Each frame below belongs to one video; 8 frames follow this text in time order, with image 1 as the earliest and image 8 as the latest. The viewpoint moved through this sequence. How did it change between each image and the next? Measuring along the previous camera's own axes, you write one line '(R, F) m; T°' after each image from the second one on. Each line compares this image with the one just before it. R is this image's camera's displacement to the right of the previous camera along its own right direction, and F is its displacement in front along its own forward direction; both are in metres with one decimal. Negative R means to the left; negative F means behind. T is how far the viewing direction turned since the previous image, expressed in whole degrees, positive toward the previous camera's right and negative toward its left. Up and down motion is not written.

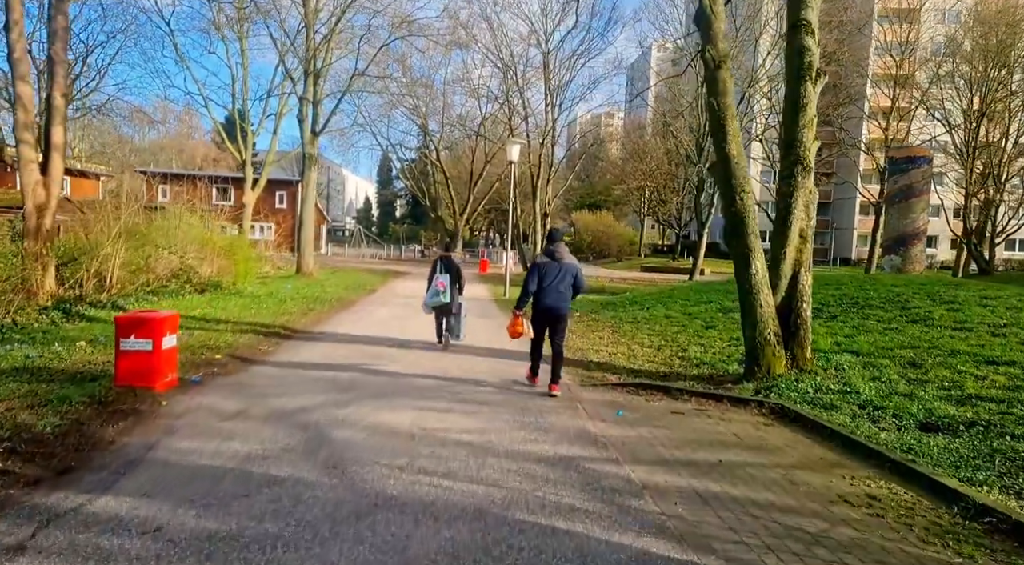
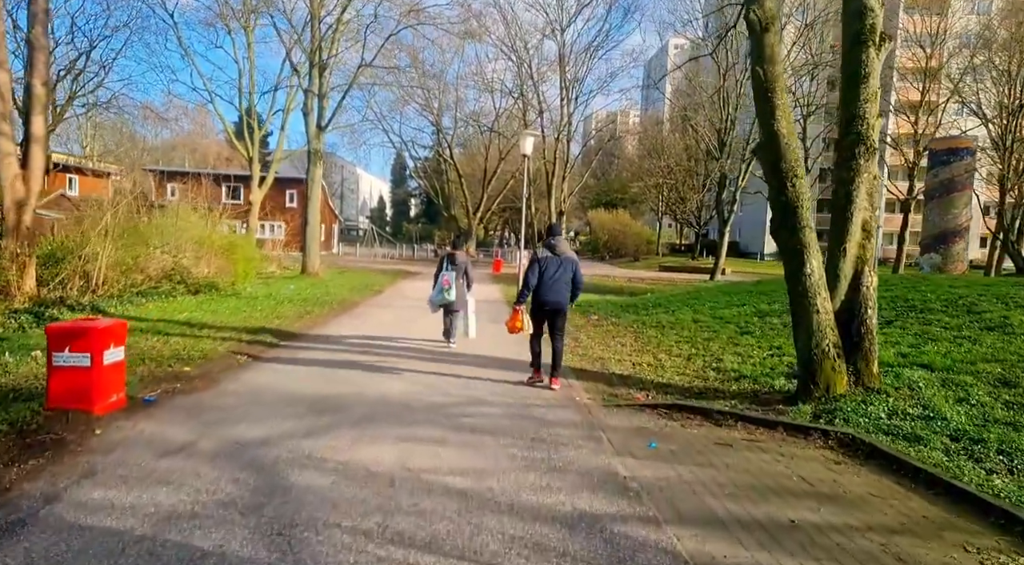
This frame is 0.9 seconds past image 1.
(+0.1, +1.1) m; -1°
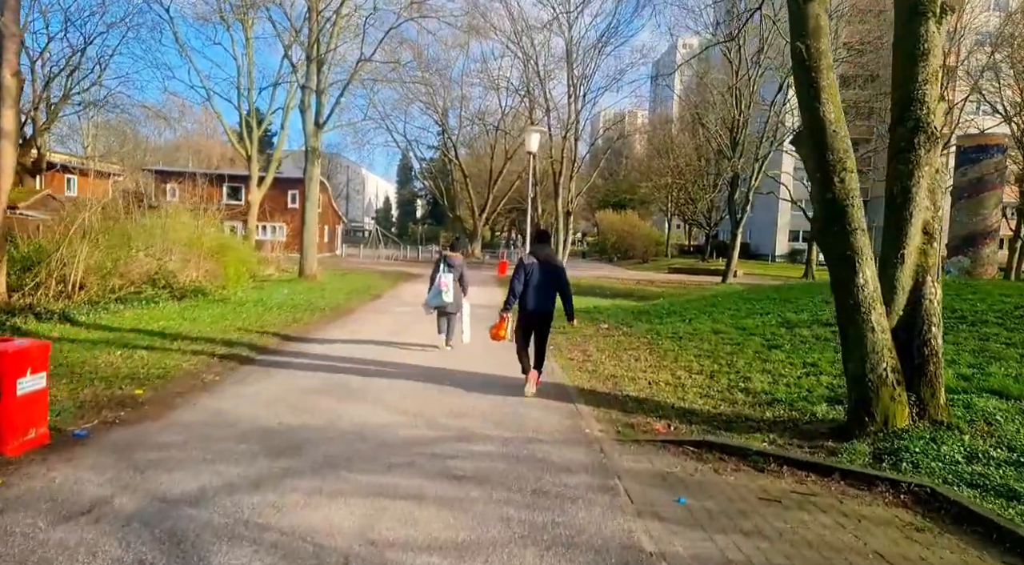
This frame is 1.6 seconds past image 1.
(+0.1, +0.9) m; -1°
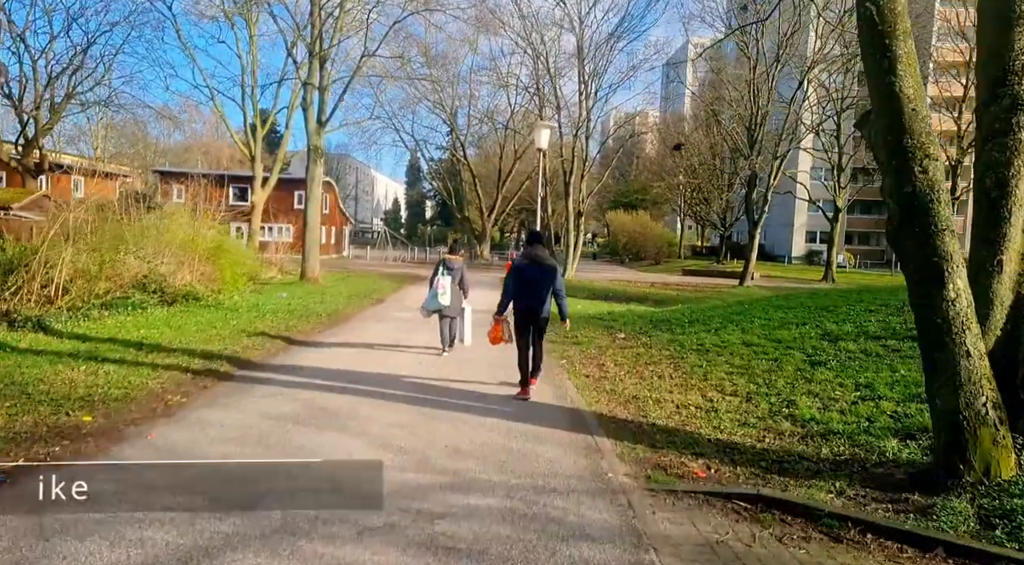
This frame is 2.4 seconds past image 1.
(0.0, +1.0) m; -1°
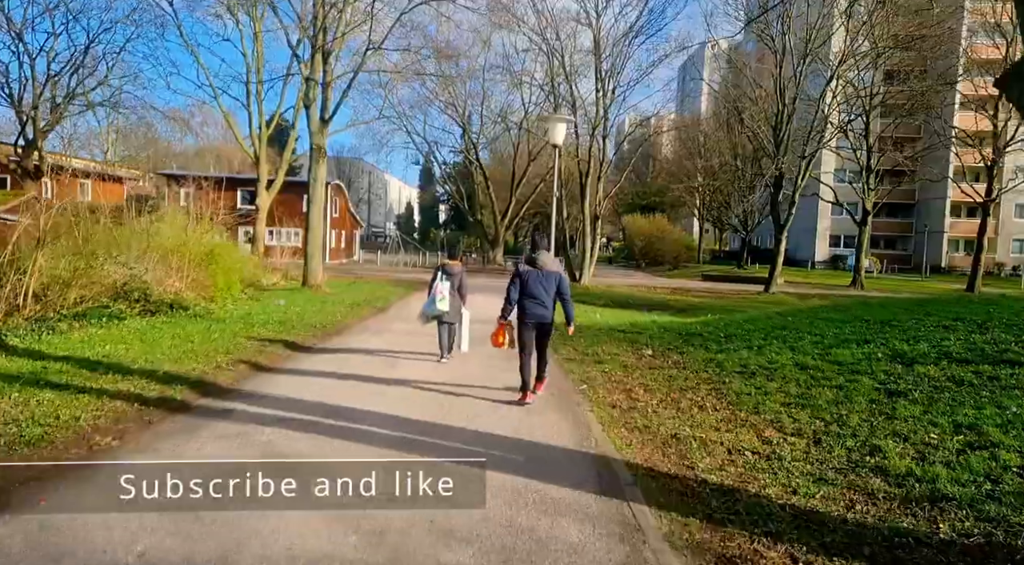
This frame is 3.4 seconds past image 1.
(0.0, +1.3) m; -1°
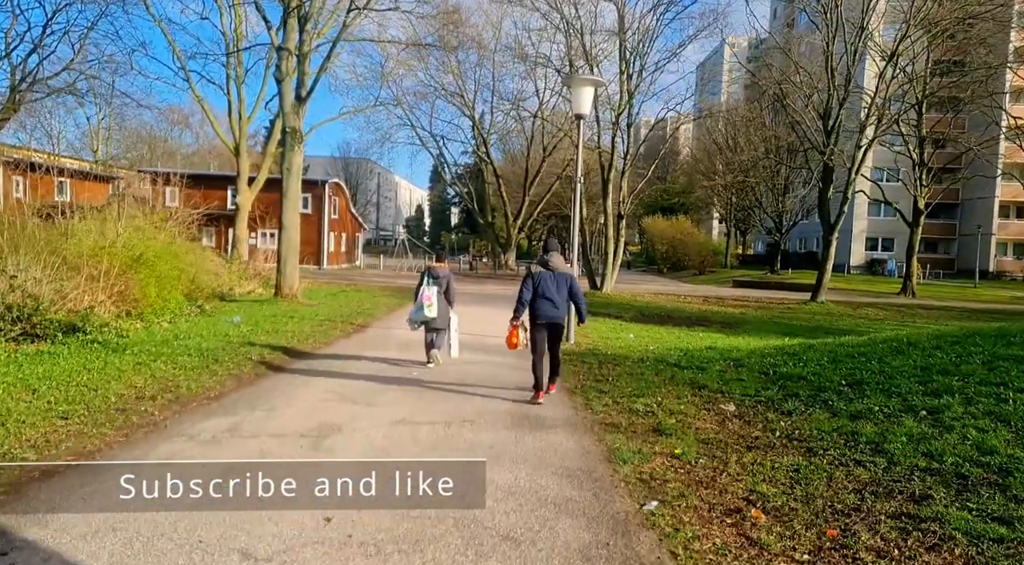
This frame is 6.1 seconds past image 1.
(+0.1, +3.5) m; -1°
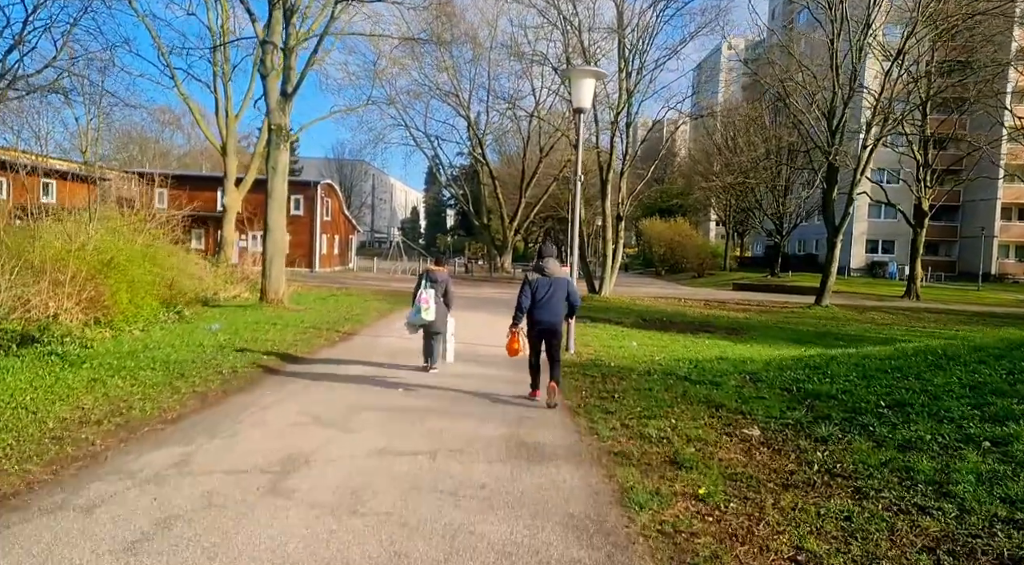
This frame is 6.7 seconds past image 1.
(0.0, +0.8) m; 0°
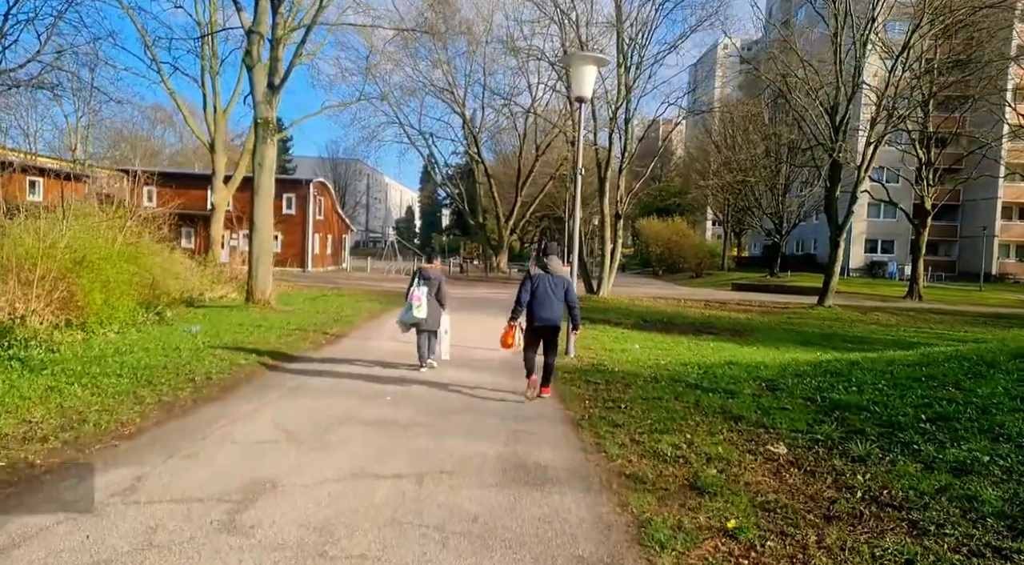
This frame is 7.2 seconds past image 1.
(0.0, +0.6) m; 0°
